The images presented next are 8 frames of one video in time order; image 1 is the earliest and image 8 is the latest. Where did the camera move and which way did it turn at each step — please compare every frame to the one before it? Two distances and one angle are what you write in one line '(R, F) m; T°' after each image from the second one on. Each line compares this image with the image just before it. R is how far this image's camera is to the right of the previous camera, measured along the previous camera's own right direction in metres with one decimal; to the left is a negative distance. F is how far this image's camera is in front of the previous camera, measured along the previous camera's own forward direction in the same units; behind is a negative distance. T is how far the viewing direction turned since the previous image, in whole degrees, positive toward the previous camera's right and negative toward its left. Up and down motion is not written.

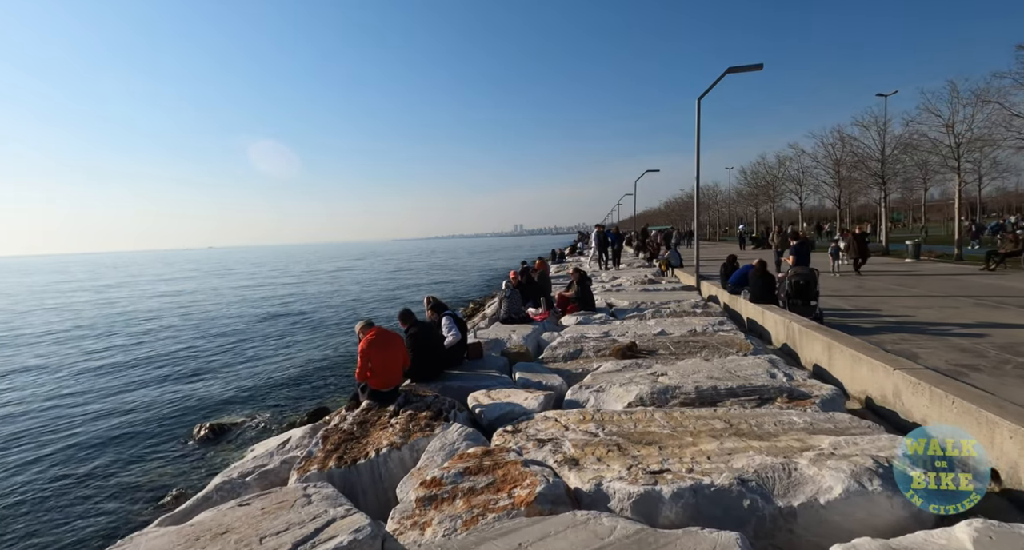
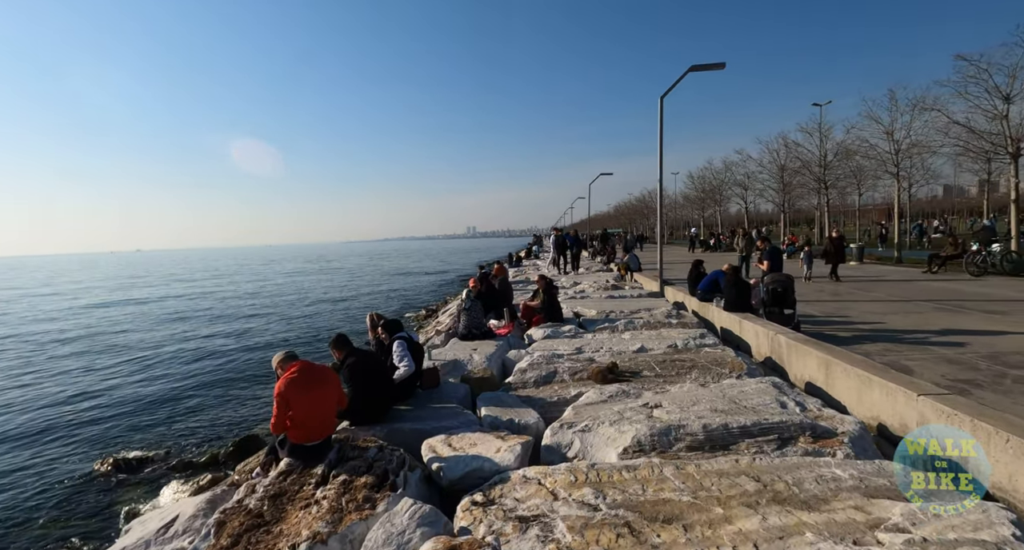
(-0.1, +1.0) m; +5°
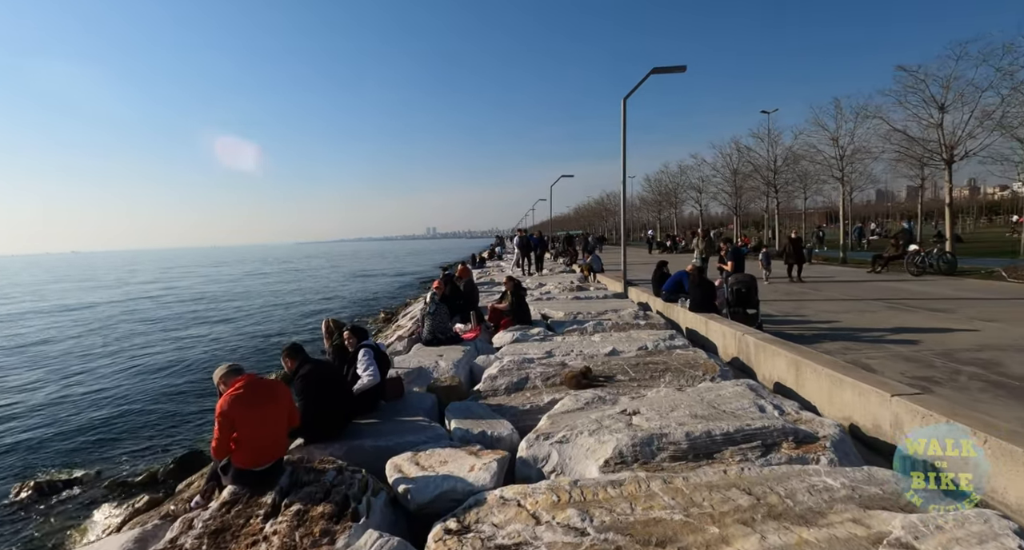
(-0.1, +0.3) m; +4°
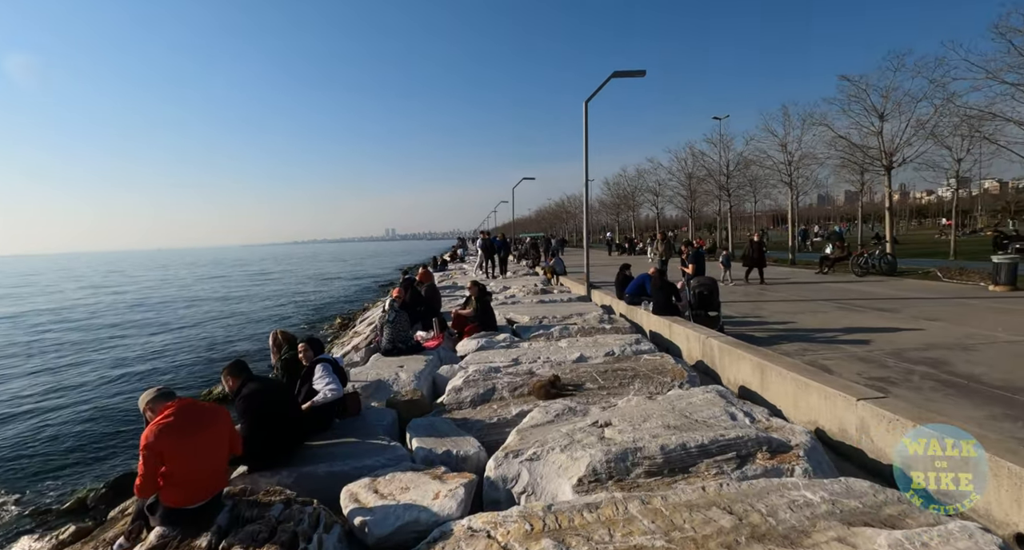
(0.0, +0.2) m; +4°
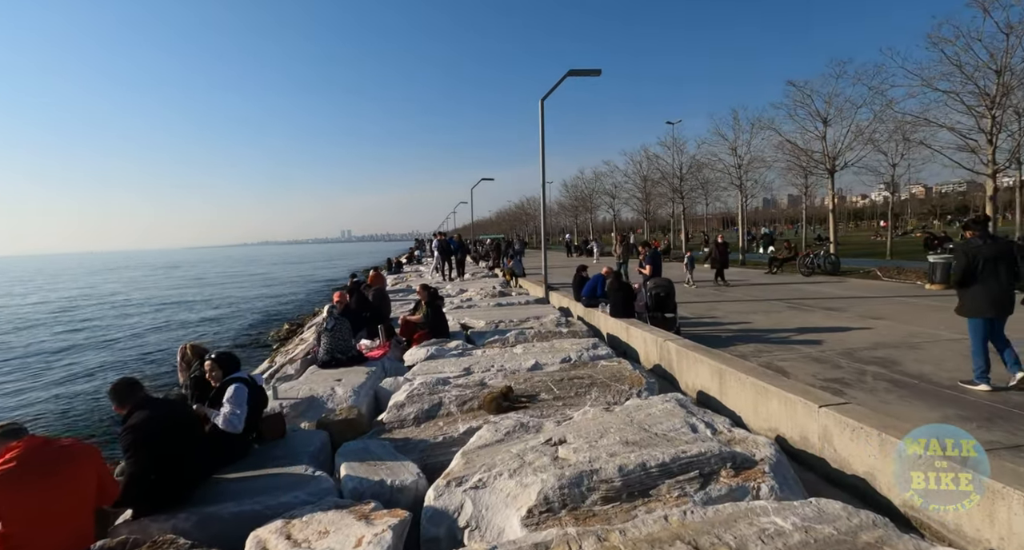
(+0.1, +0.4) m; +5°
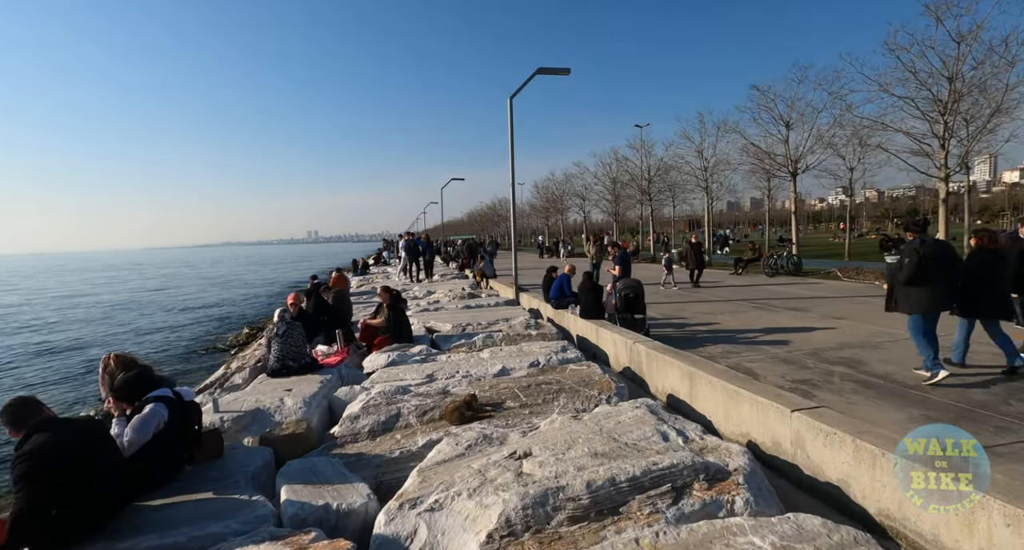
(+0.1, +0.3) m; +3°
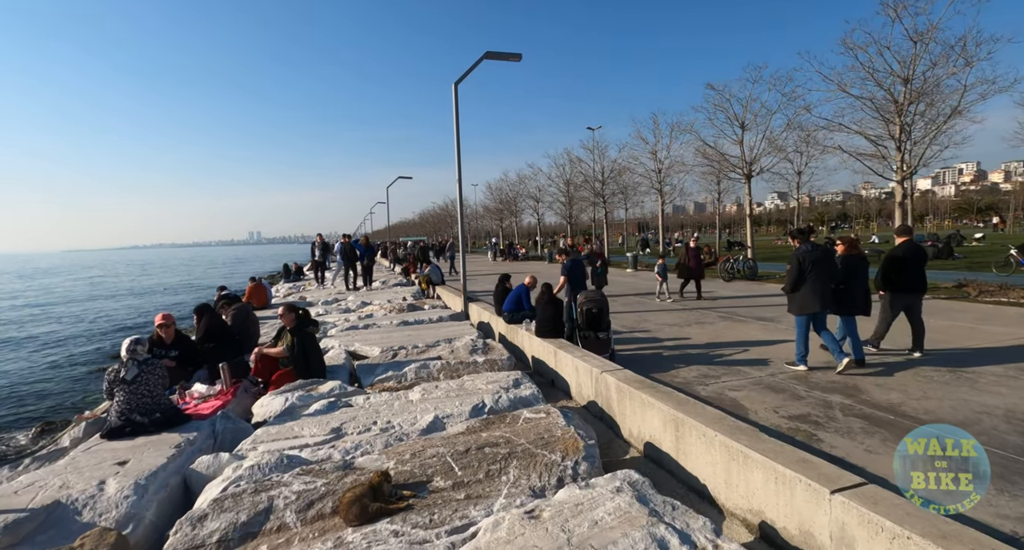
(+0.2, +1.4) m; +5°
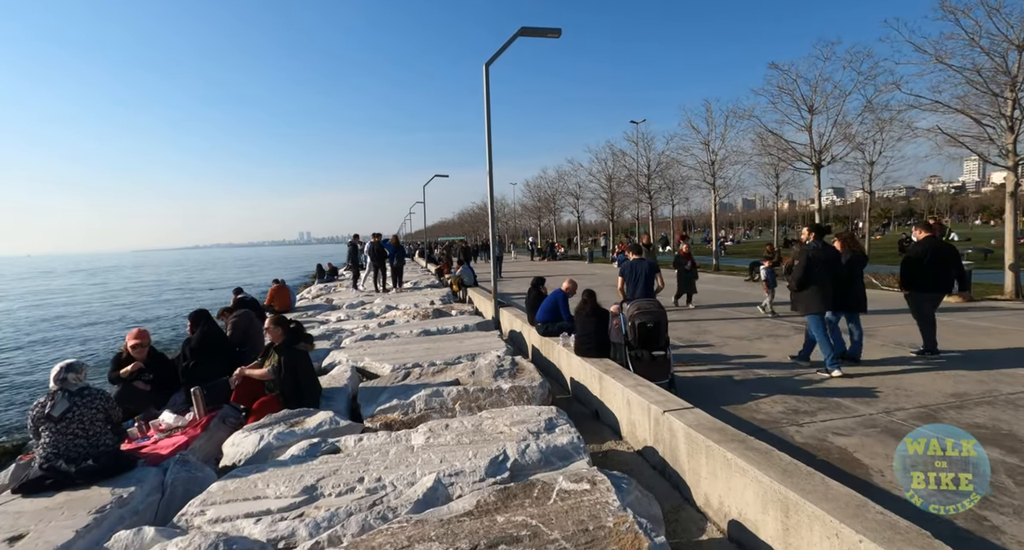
(+0.1, +1.3) m; -5°
